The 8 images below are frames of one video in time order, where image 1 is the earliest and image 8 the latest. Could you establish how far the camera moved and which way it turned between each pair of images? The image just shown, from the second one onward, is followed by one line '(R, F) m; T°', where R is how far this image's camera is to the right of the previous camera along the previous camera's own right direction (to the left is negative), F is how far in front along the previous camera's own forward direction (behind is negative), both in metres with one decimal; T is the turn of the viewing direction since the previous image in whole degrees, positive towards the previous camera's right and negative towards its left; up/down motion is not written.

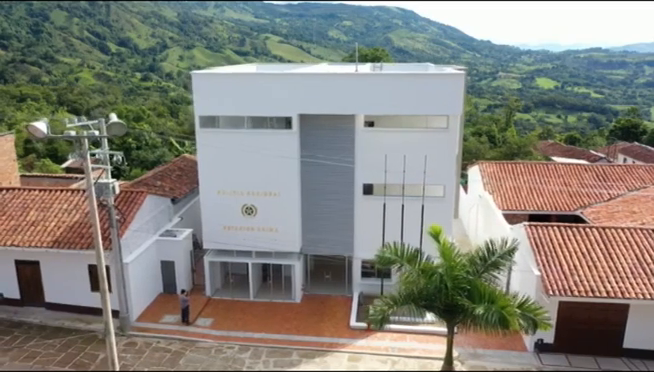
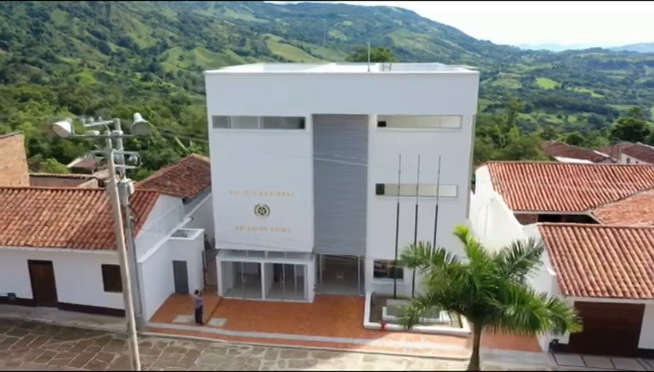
(-0.5, 0.0) m; 0°
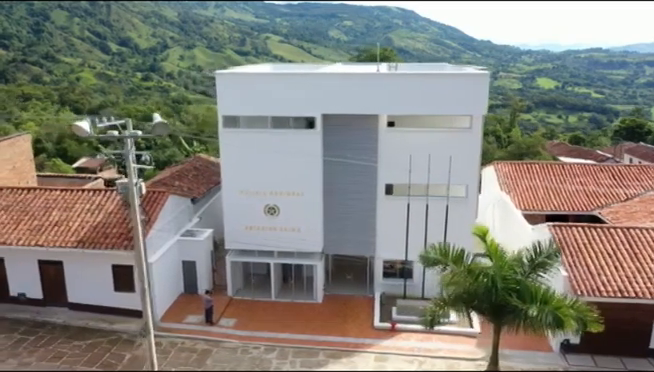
(-0.3, 0.0) m; 0°
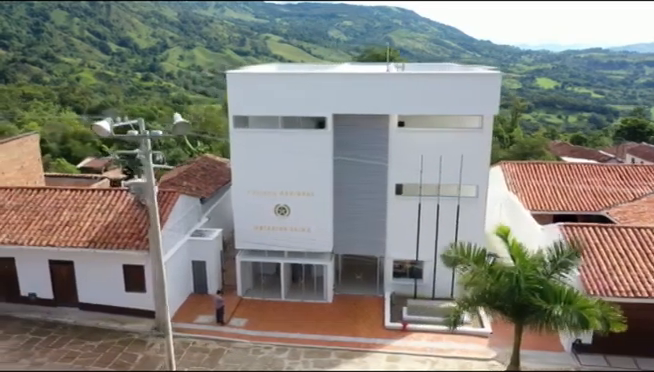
(-0.4, 0.0) m; 0°
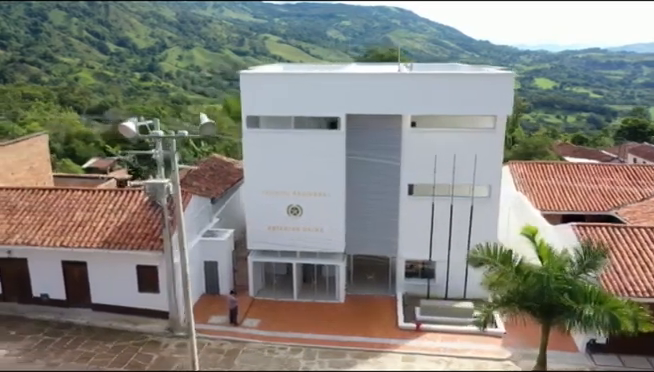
(-0.5, 0.0) m; 0°
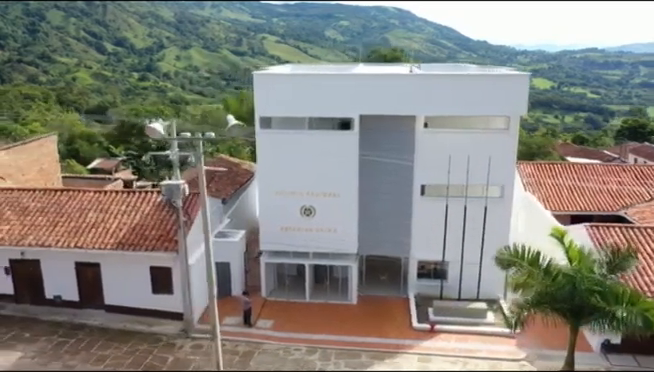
(-0.5, 0.0) m; 0°
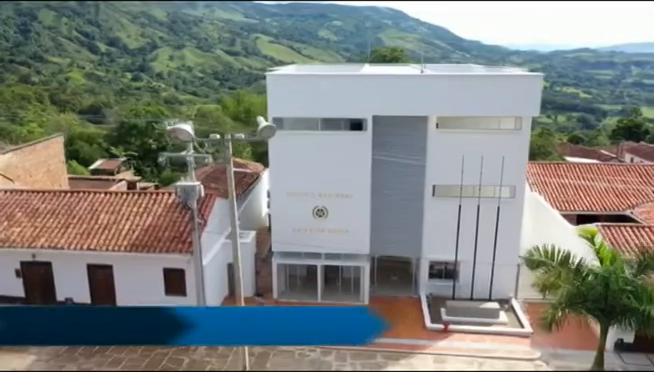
(-0.7, 0.0) m; +1°
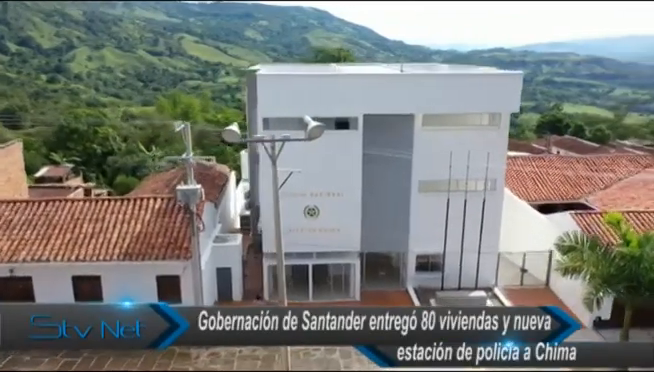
(-2.1, +0.1) m; +7°
